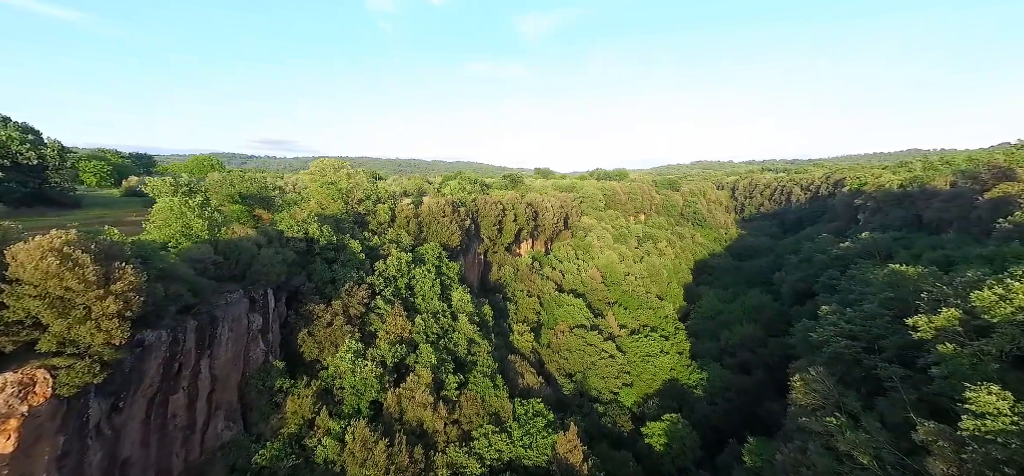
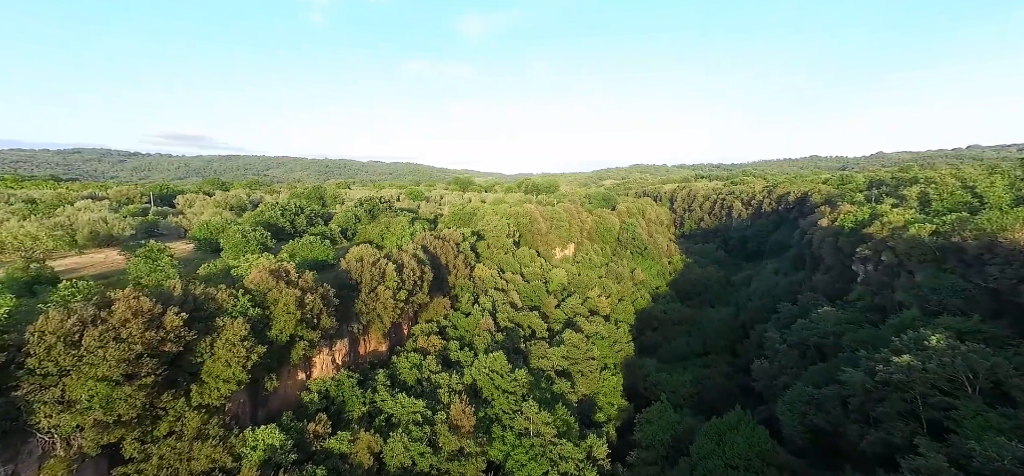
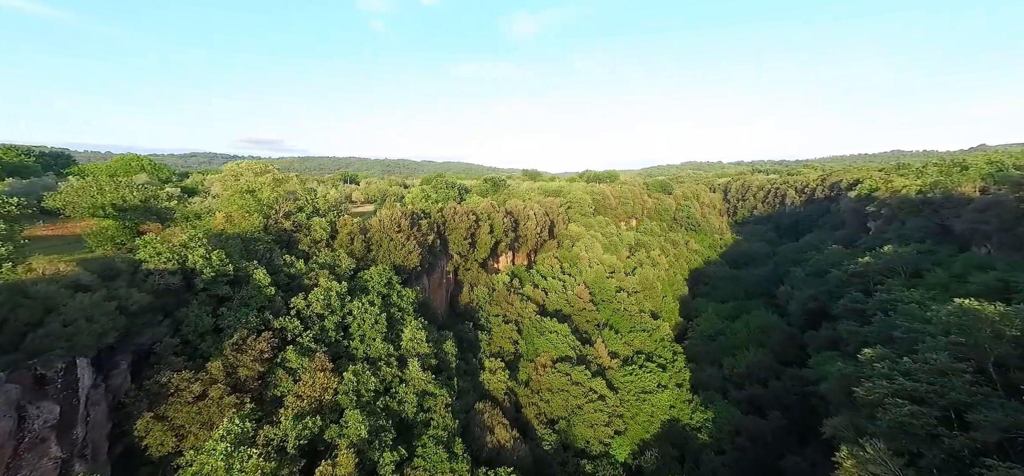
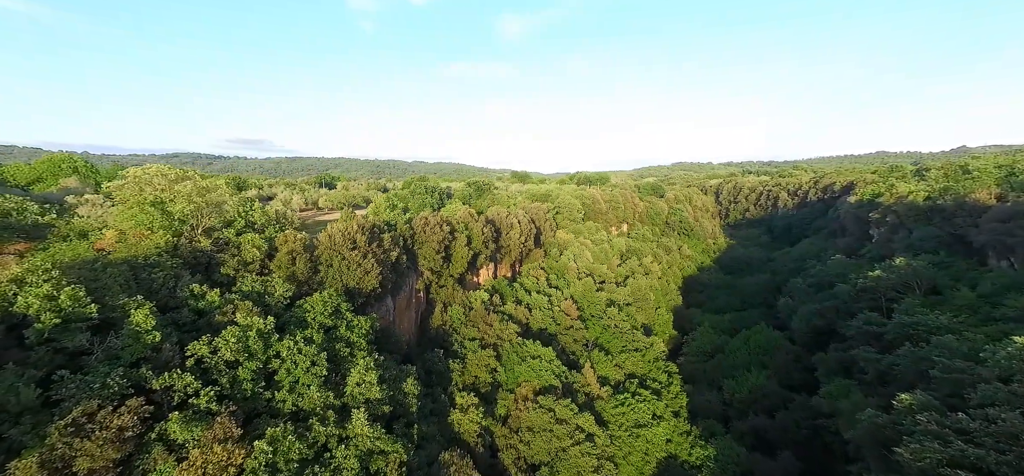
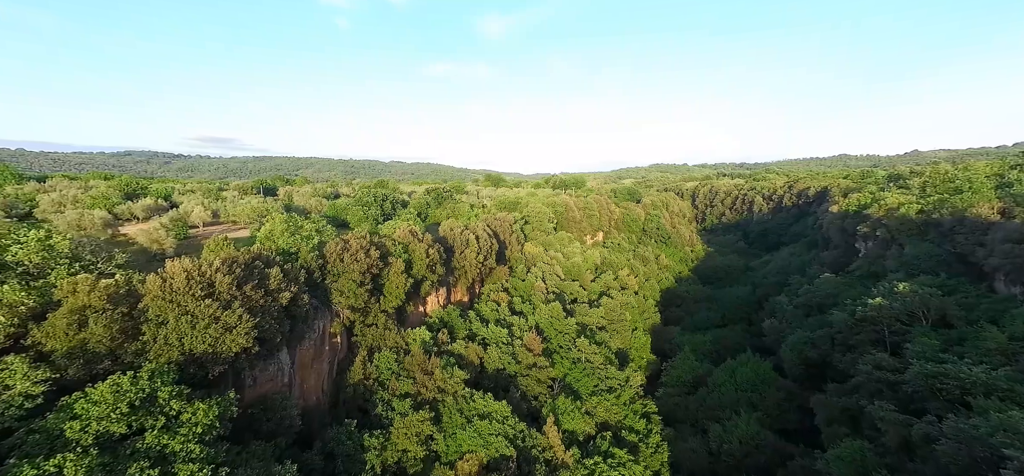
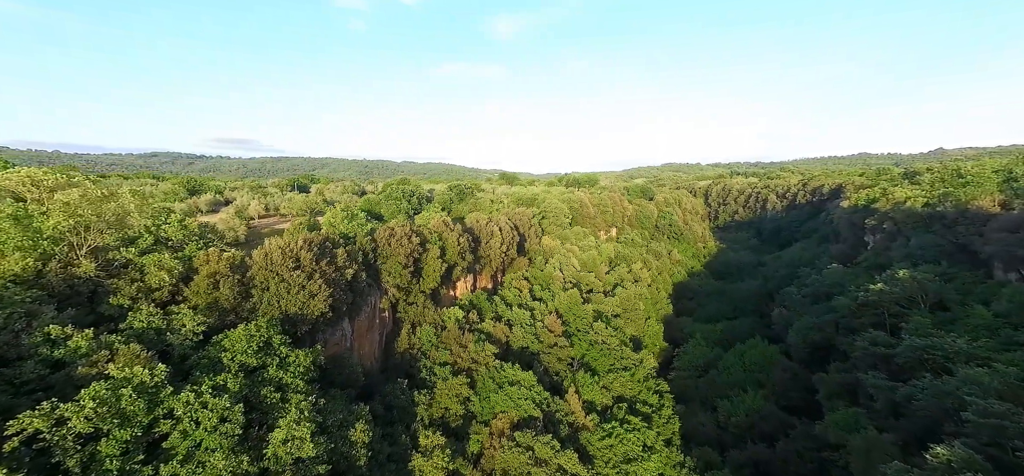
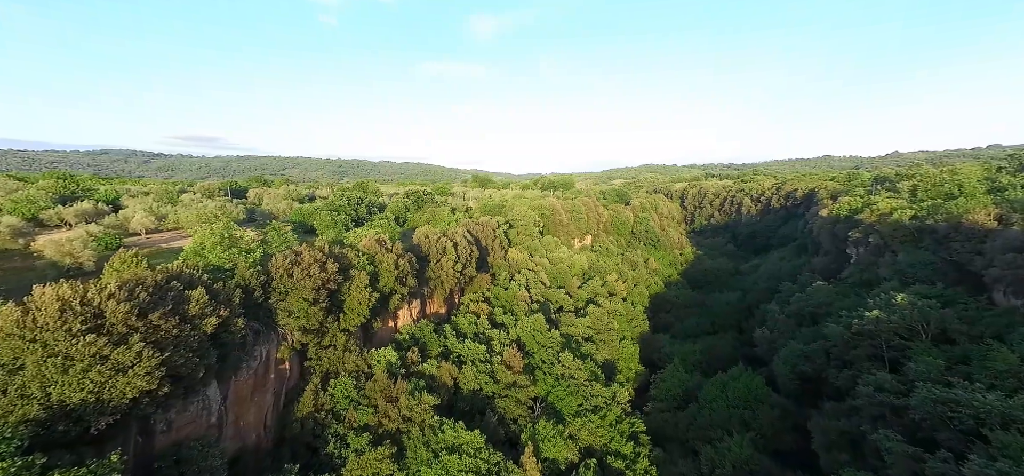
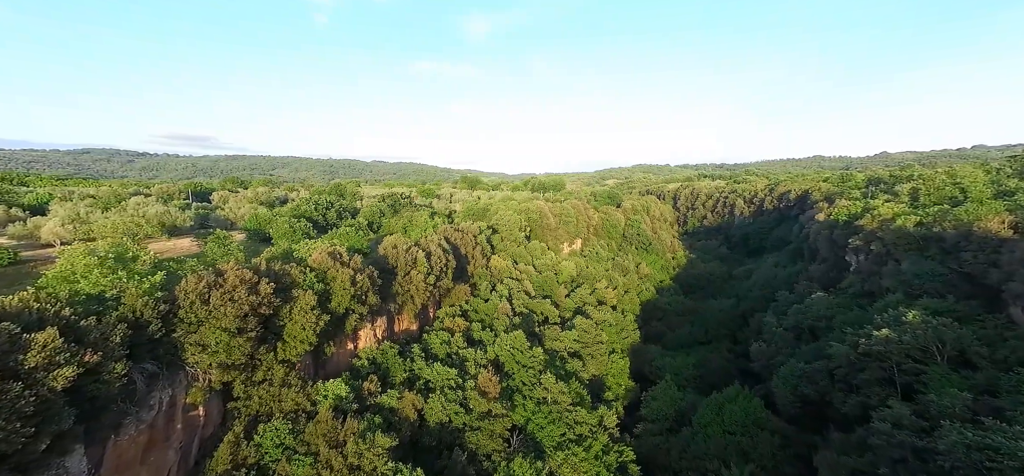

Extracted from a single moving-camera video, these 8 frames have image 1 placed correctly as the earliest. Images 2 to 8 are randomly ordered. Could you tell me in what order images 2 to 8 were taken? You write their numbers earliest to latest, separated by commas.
3, 4, 6, 5, 7, 8, 2
